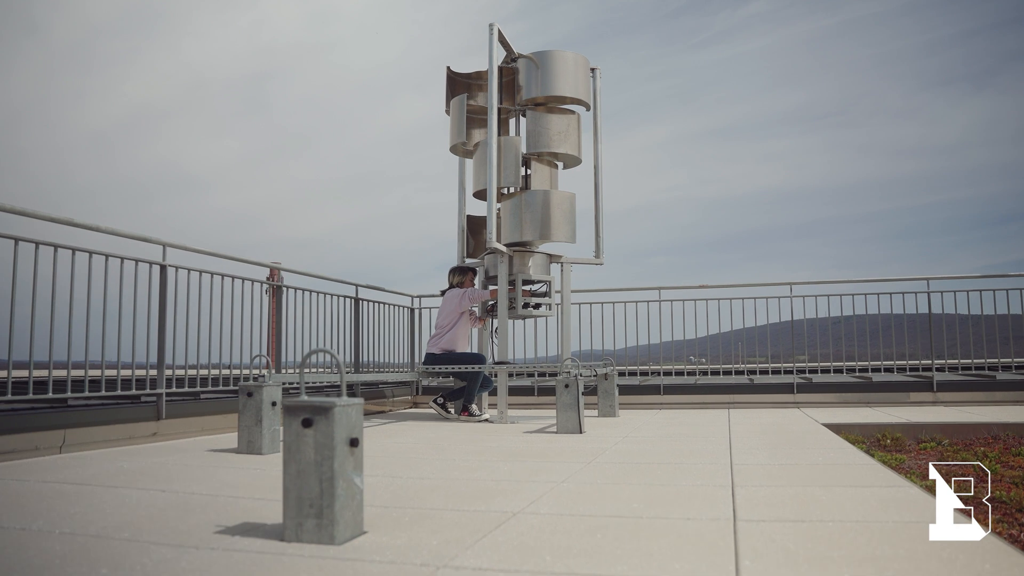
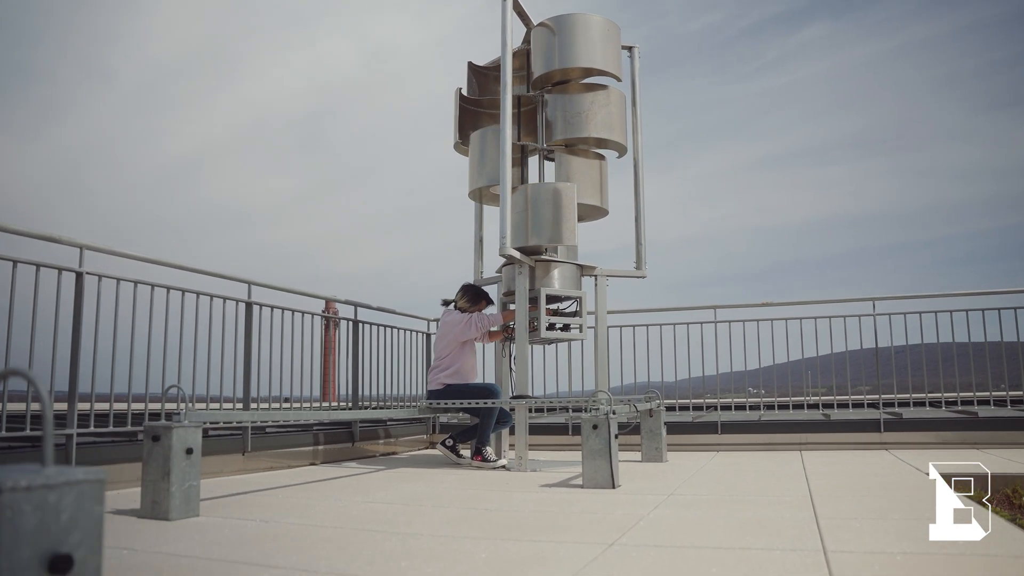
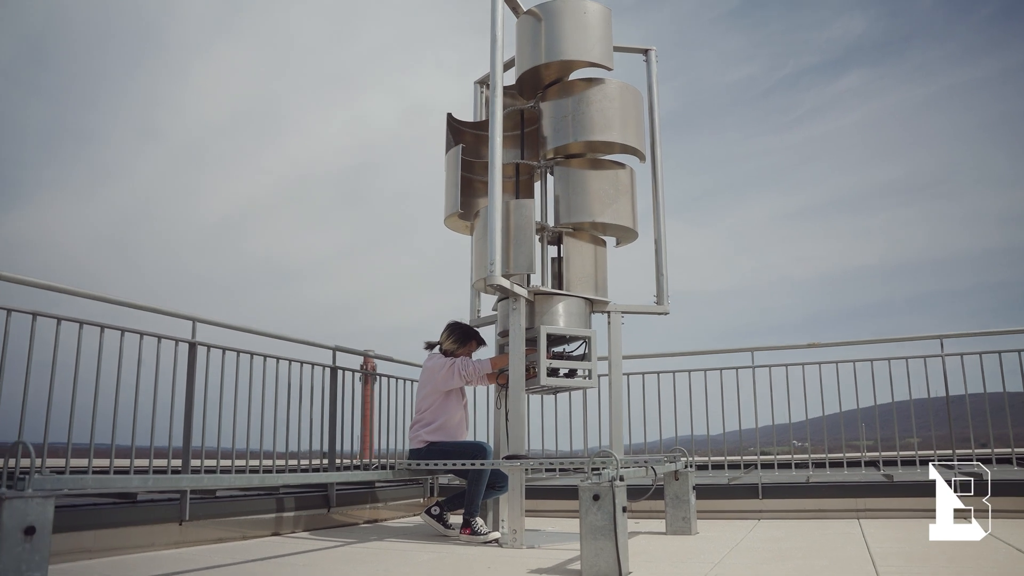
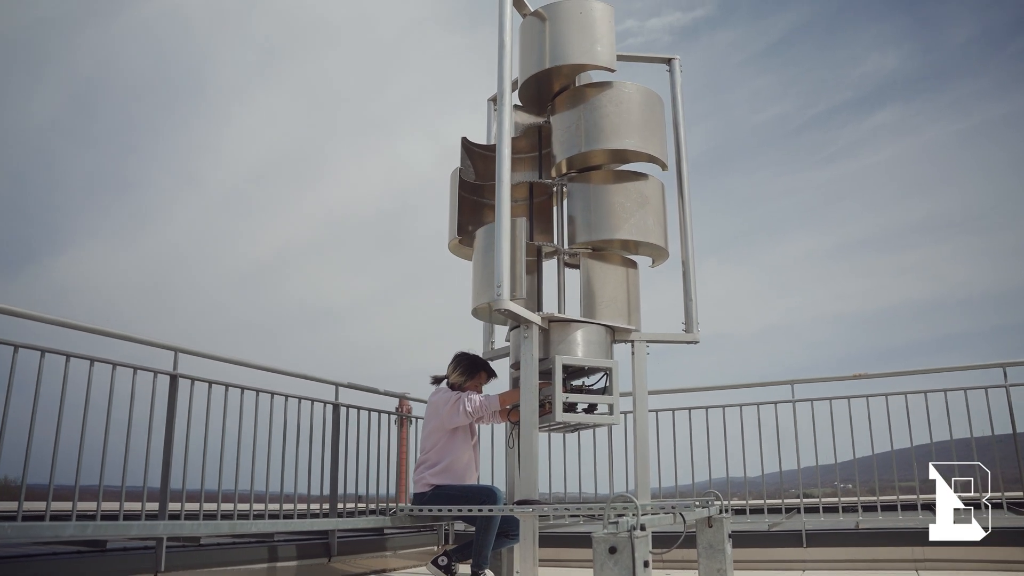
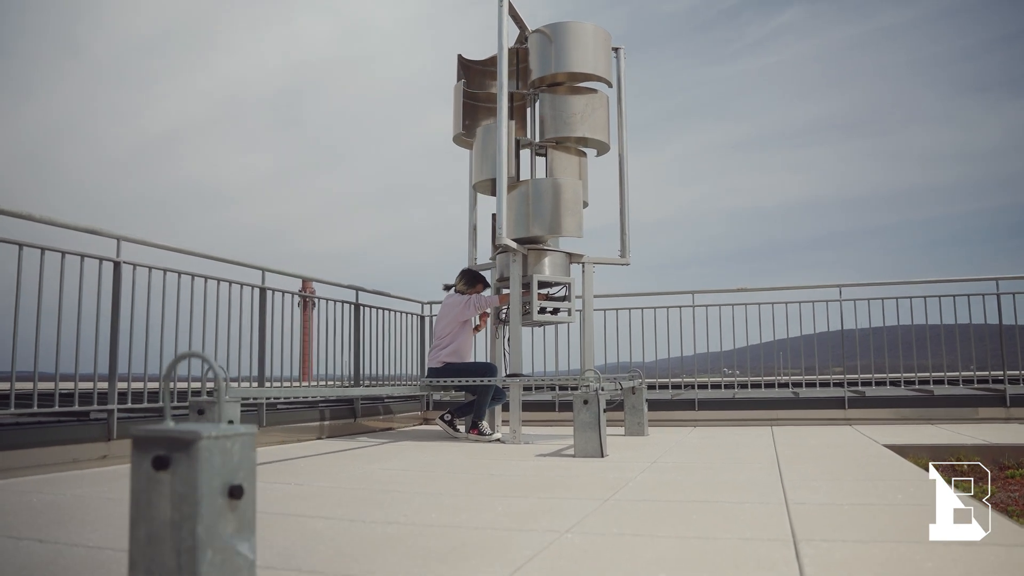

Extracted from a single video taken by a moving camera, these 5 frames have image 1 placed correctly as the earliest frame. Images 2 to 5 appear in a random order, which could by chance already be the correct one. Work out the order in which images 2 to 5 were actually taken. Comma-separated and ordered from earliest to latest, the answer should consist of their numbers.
5, 2, 3, 4
